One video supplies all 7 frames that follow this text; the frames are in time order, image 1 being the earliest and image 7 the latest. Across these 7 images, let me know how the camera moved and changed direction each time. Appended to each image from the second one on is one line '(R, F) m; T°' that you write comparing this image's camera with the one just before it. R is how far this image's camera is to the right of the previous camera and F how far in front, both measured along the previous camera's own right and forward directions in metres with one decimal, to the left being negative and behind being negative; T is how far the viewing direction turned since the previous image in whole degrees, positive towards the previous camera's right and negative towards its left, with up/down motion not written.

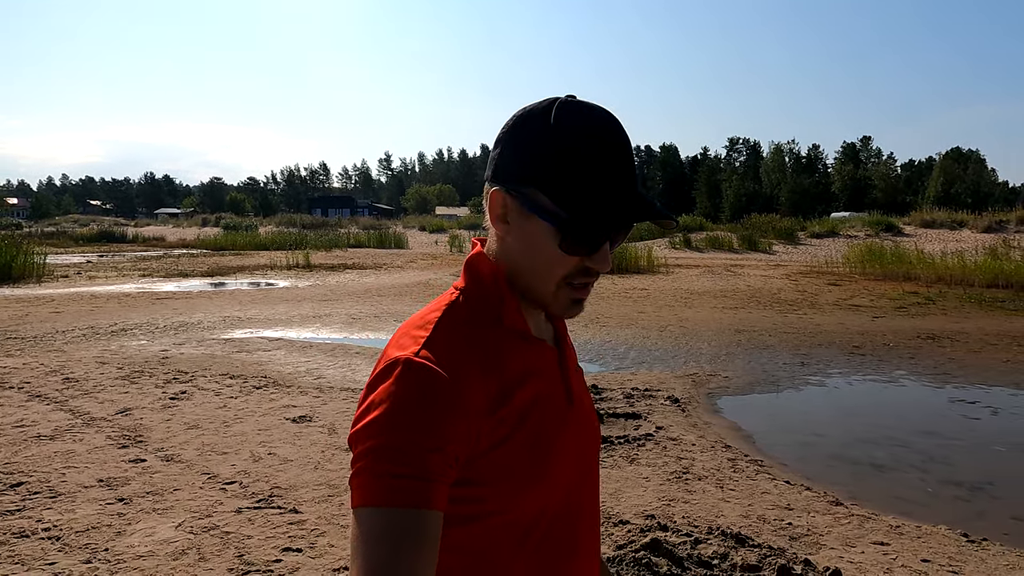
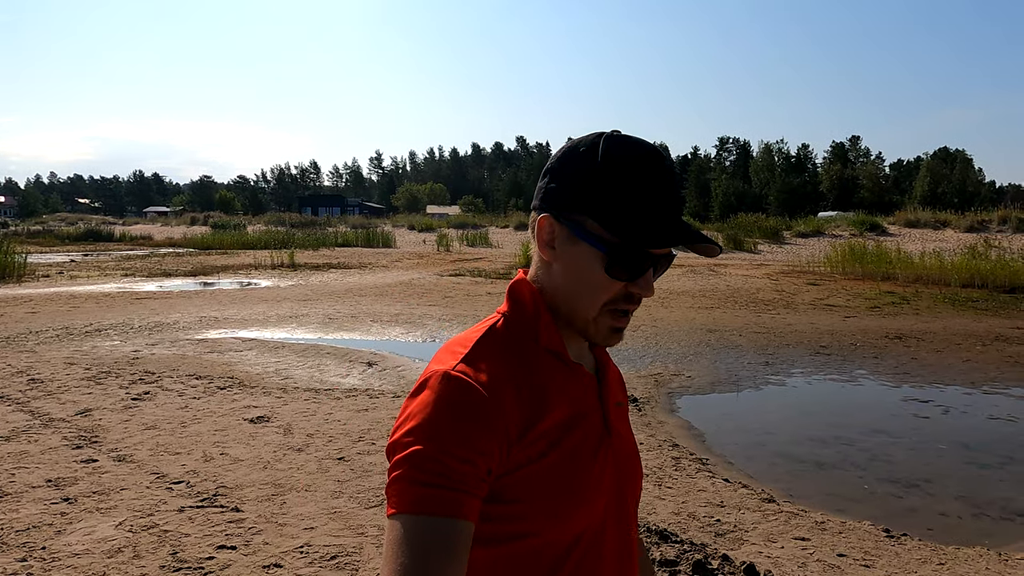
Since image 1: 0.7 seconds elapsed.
(+0.3, -0.1) m; +1°
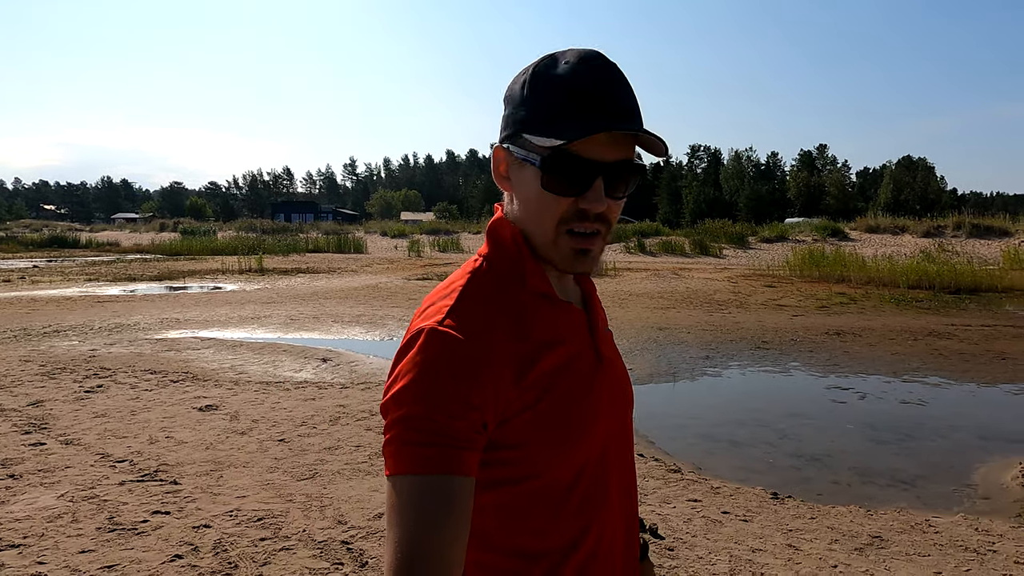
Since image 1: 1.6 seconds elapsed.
(+0.4, -0.4) m; +2°
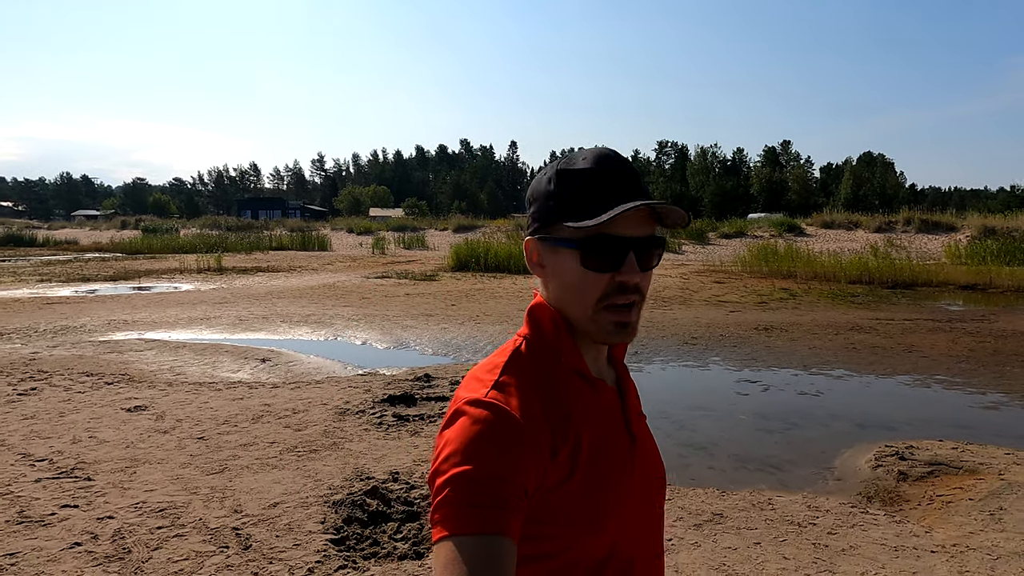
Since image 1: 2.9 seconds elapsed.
(+0.6, -0.4) m; +2°
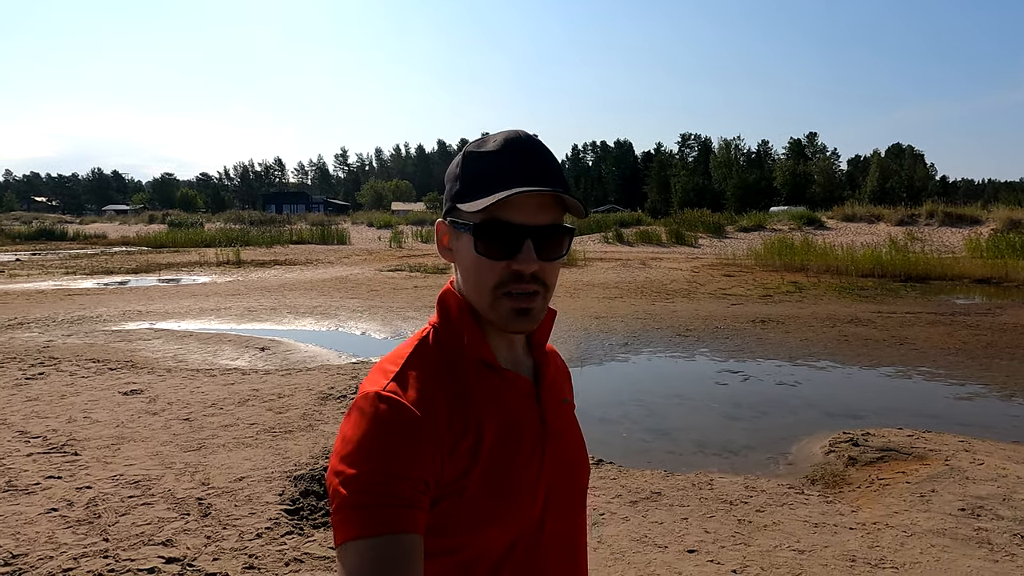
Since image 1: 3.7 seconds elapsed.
(+0.5, -0.3) m; -2°
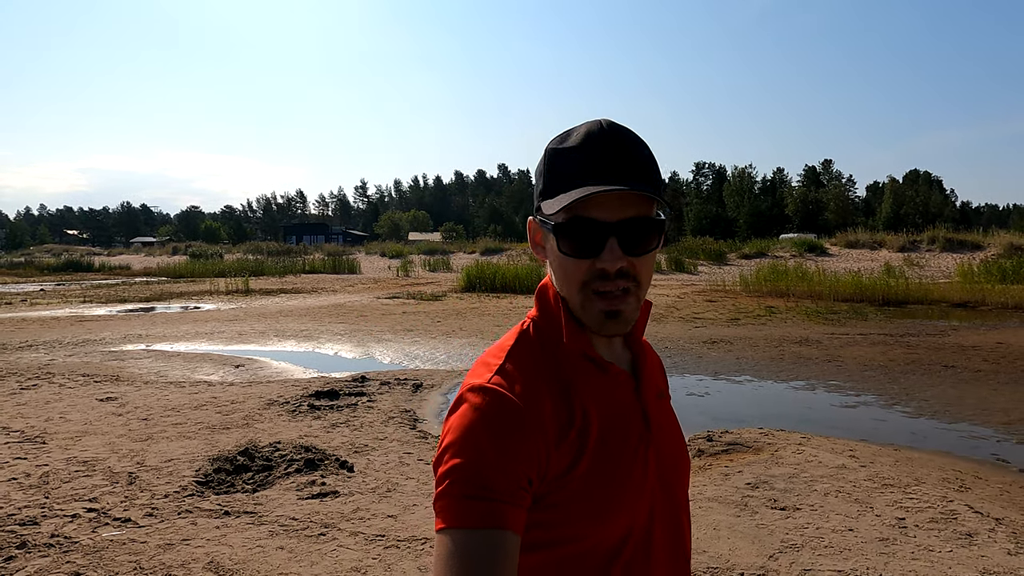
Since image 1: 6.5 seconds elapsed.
(+1.2, -1.0) m; -2°
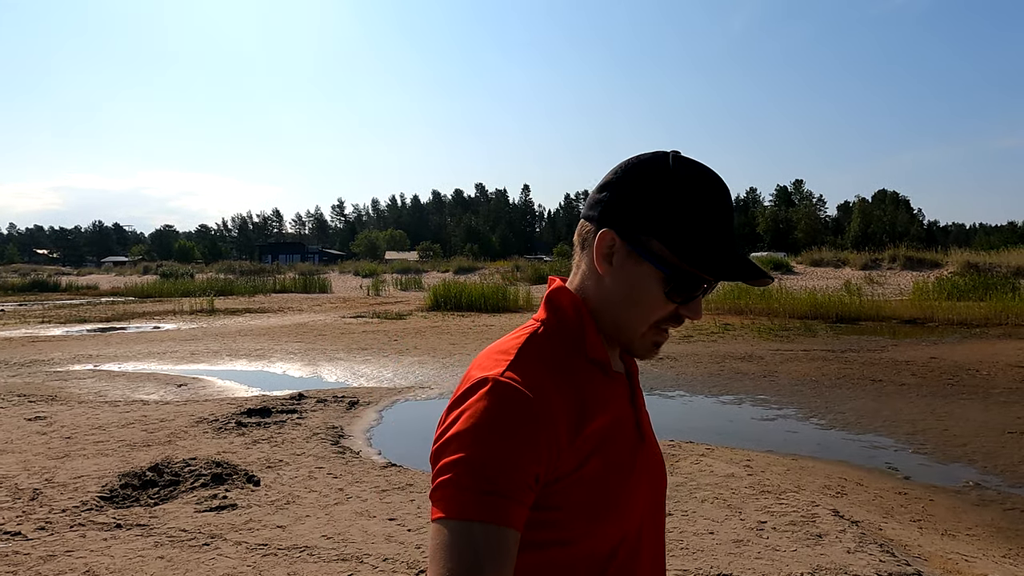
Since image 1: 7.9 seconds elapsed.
(+0.6, -0.2) m; +2°
